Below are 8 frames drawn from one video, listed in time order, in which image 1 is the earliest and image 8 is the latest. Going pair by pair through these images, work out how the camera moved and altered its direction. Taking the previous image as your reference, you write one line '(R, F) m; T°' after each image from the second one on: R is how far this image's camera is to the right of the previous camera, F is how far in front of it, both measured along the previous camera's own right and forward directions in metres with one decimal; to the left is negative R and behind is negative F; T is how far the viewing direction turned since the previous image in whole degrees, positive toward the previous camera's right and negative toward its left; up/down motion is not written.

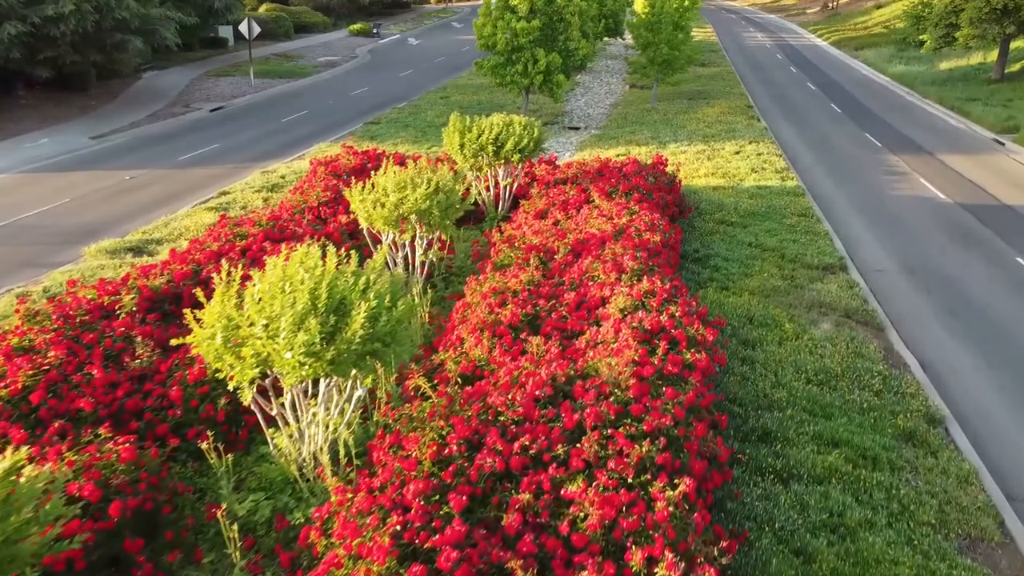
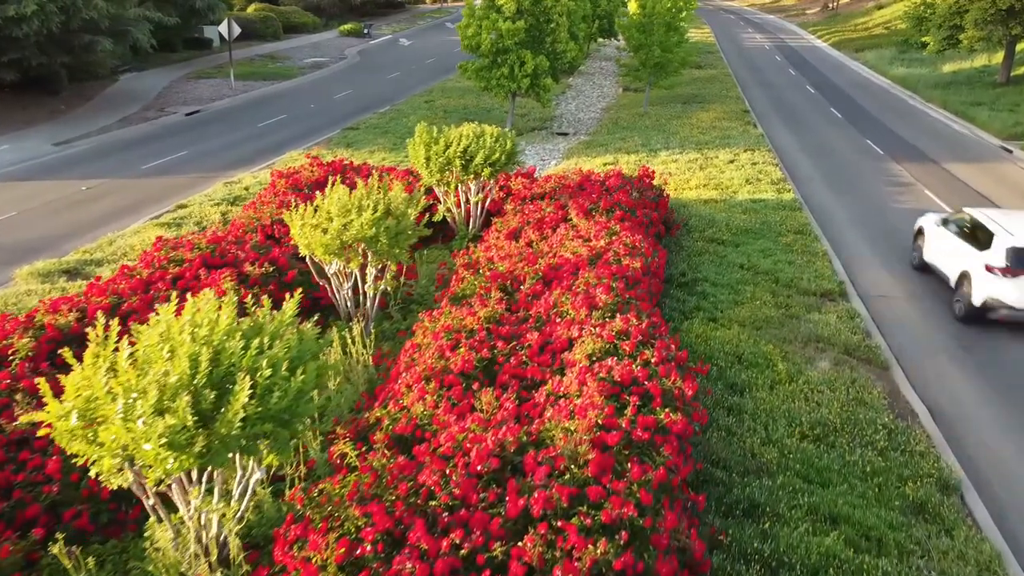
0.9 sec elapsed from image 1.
(+0.4, +0.9) m; 0°
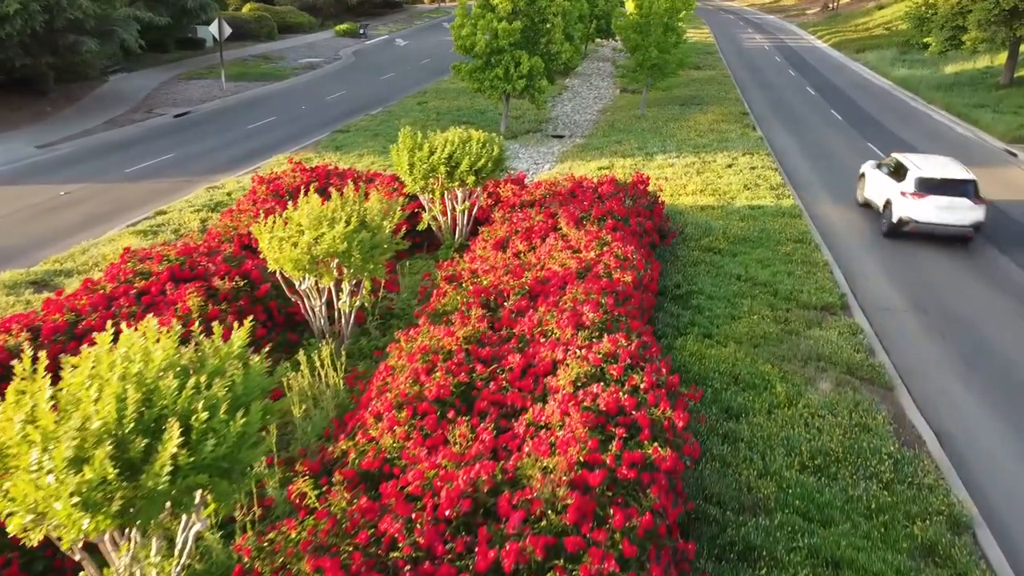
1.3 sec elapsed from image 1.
(+0.2, +0.4) m; 0°
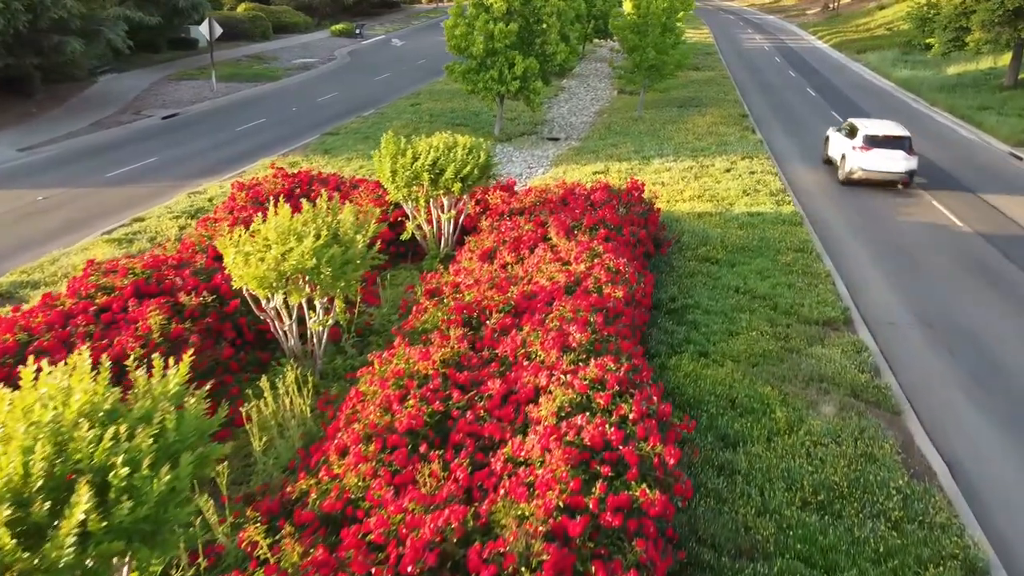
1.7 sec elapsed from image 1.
(+0.2, +0.4) m; 0°
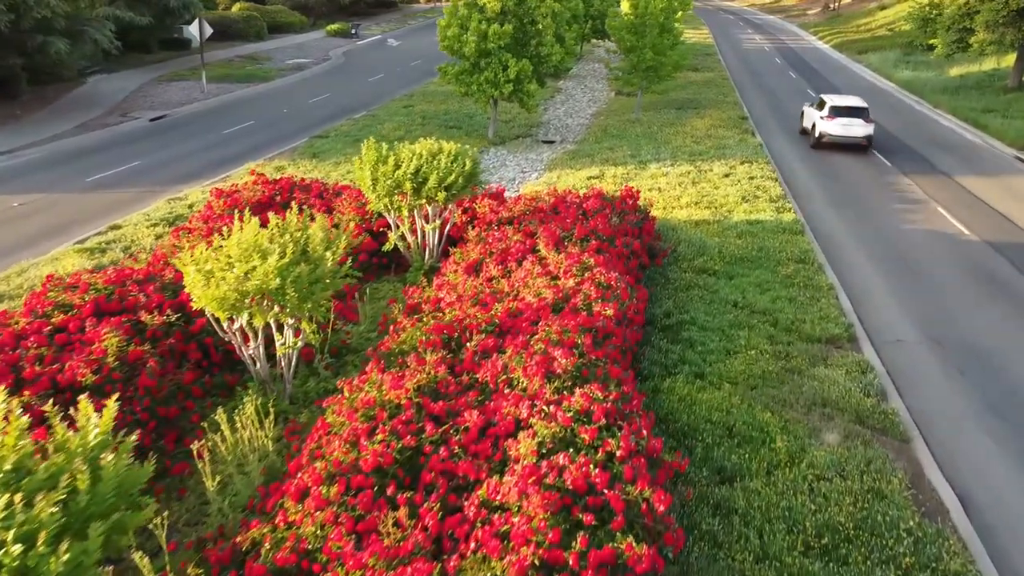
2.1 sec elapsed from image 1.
(+0.2, +0.5) m; 0°
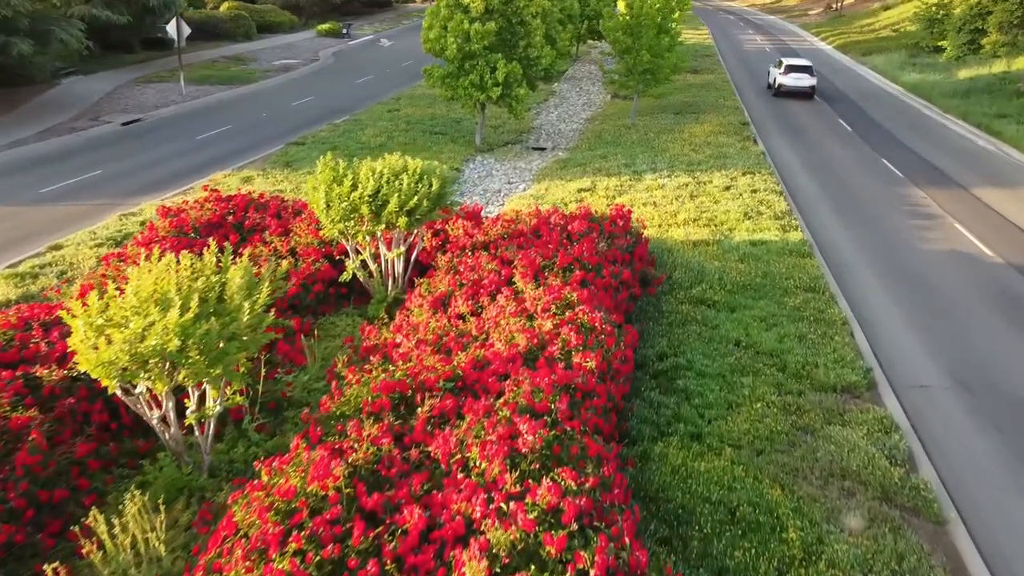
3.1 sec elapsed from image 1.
(+0.3, +1.1) m; 0°
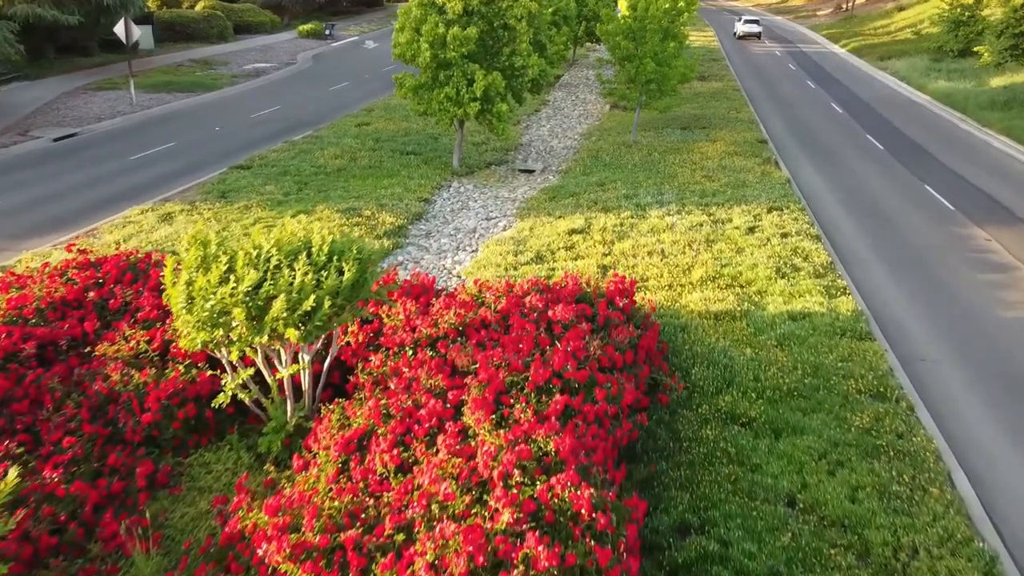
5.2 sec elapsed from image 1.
(+0.4, +2.6) m; 0°
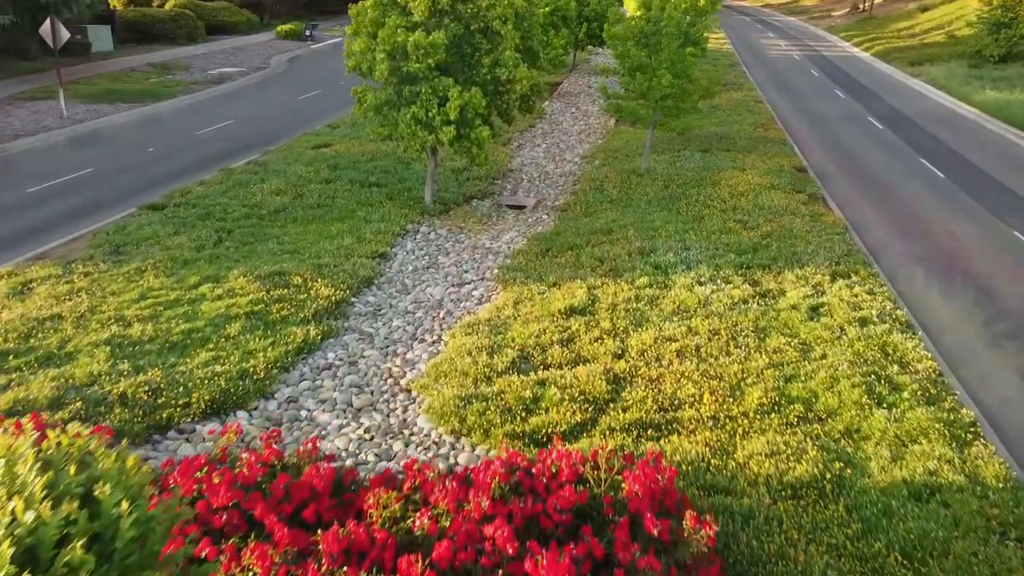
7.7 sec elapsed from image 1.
(+0.3, +3.1) m; 0°
